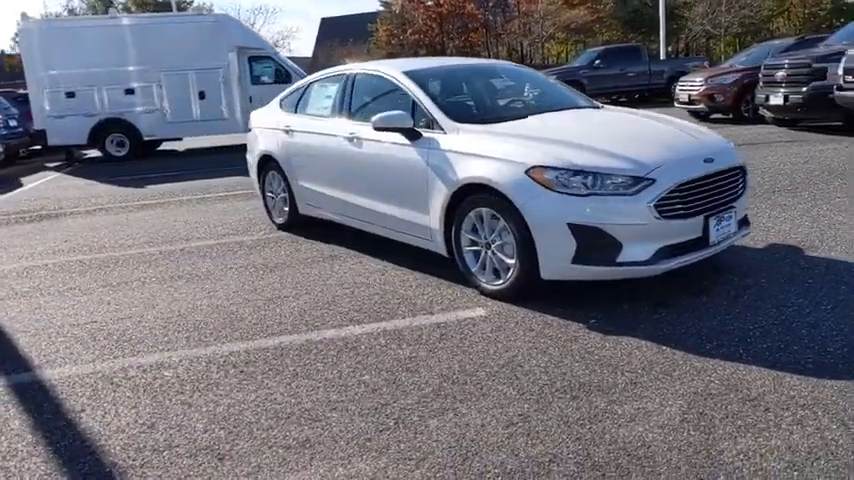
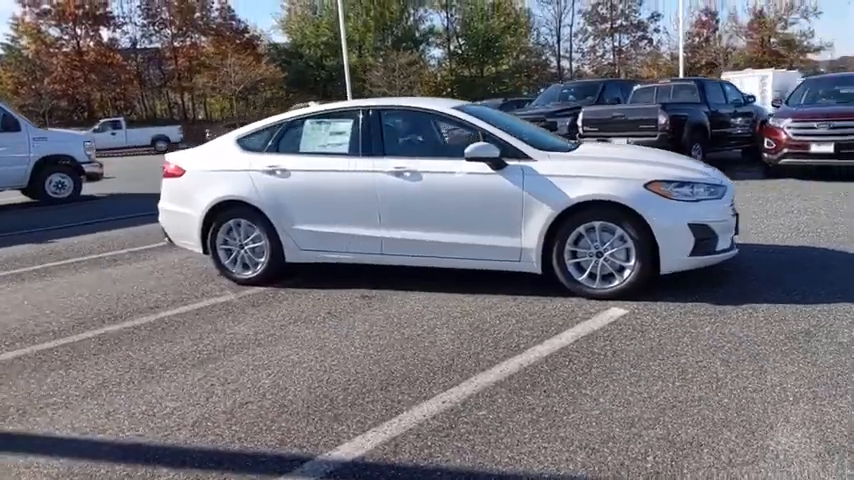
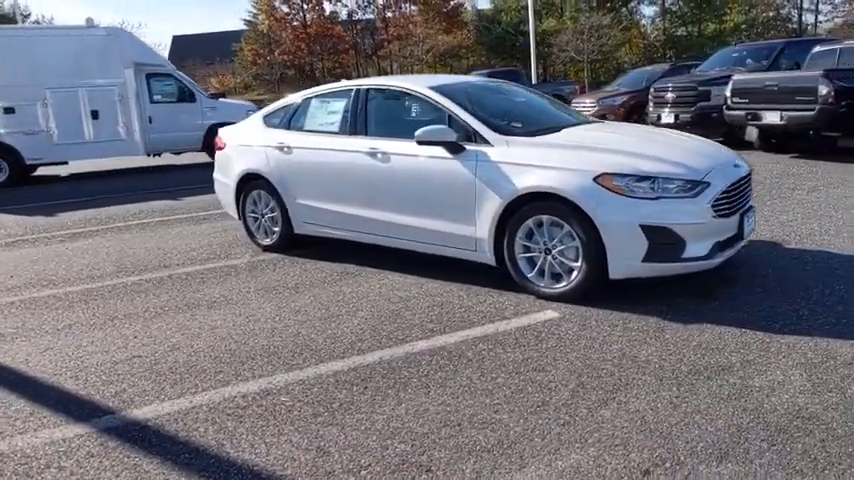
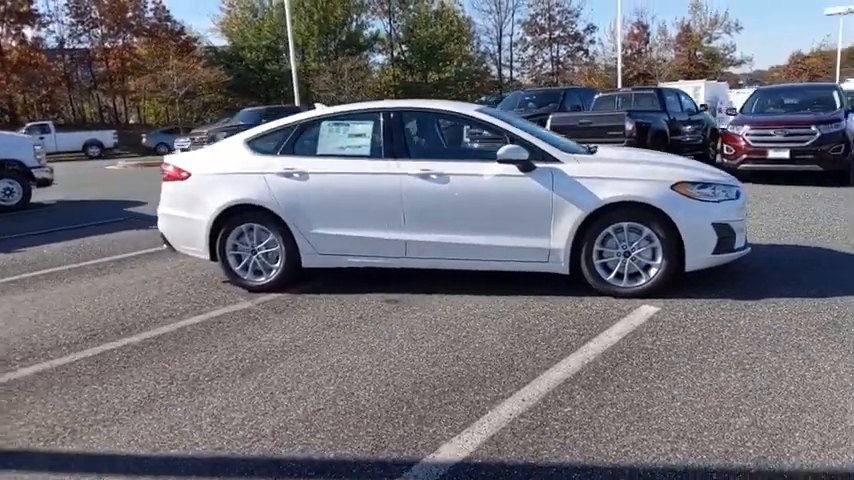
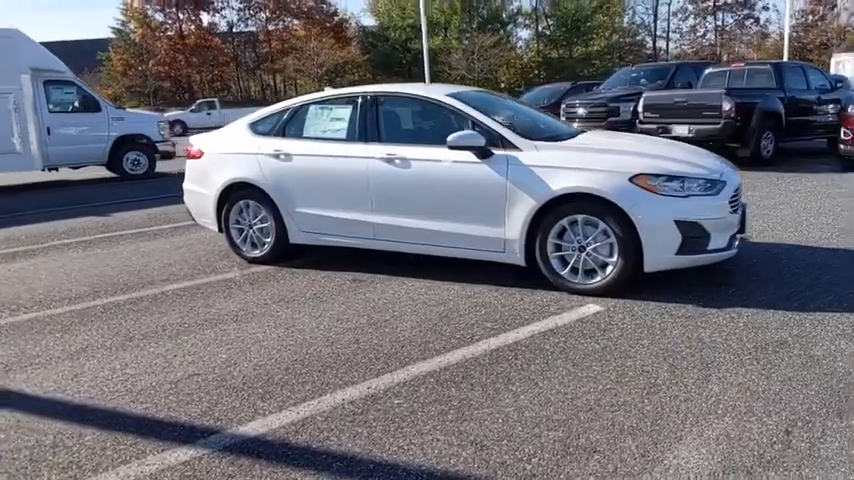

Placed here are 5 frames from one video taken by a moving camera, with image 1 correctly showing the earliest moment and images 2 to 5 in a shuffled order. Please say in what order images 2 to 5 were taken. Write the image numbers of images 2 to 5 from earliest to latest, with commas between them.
3, 5, 2, 4
